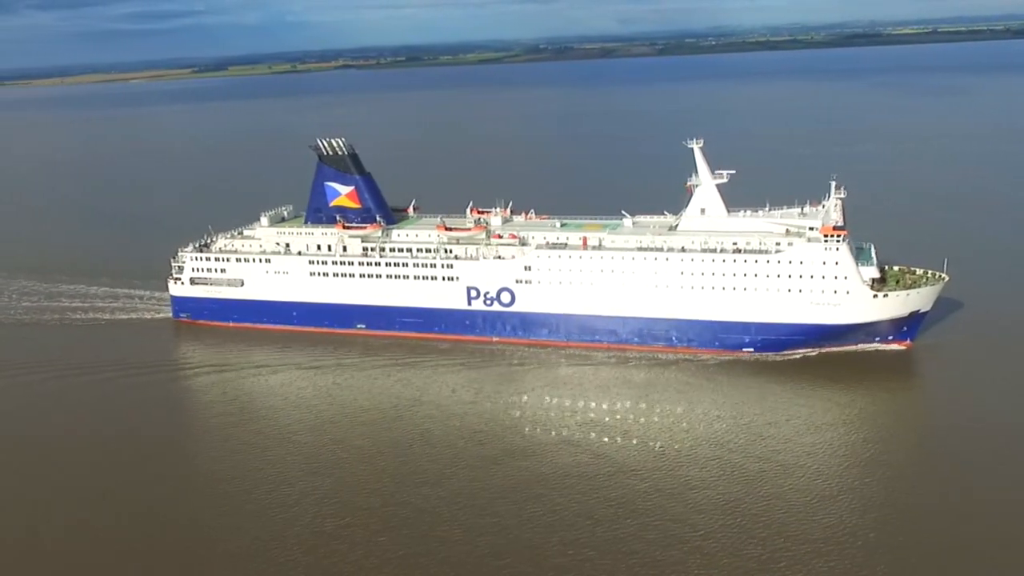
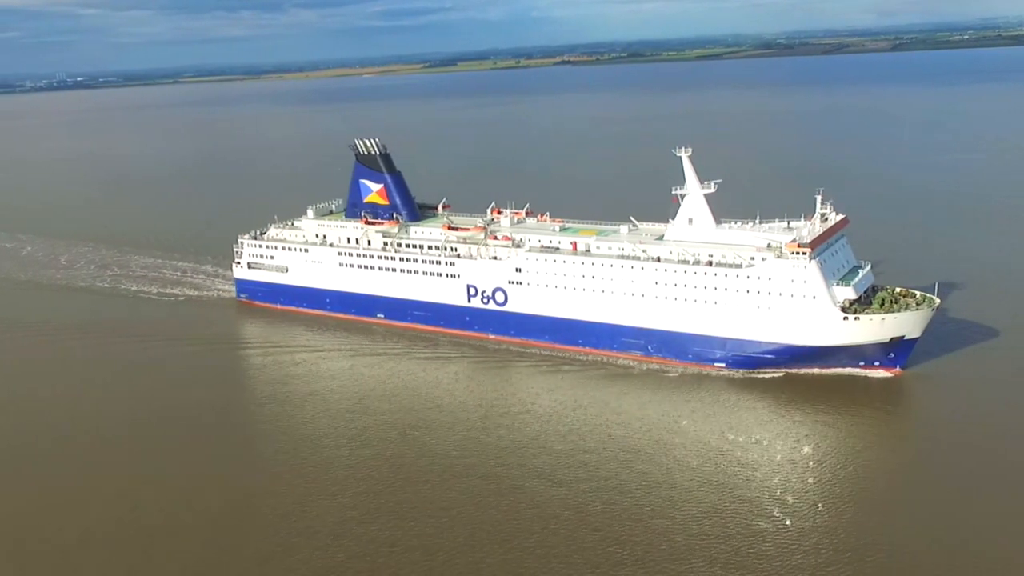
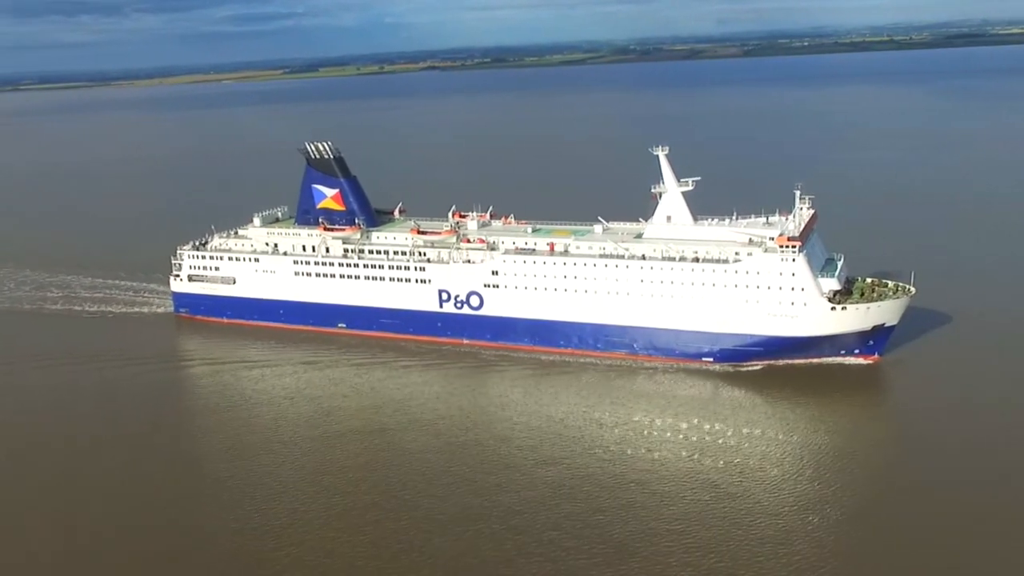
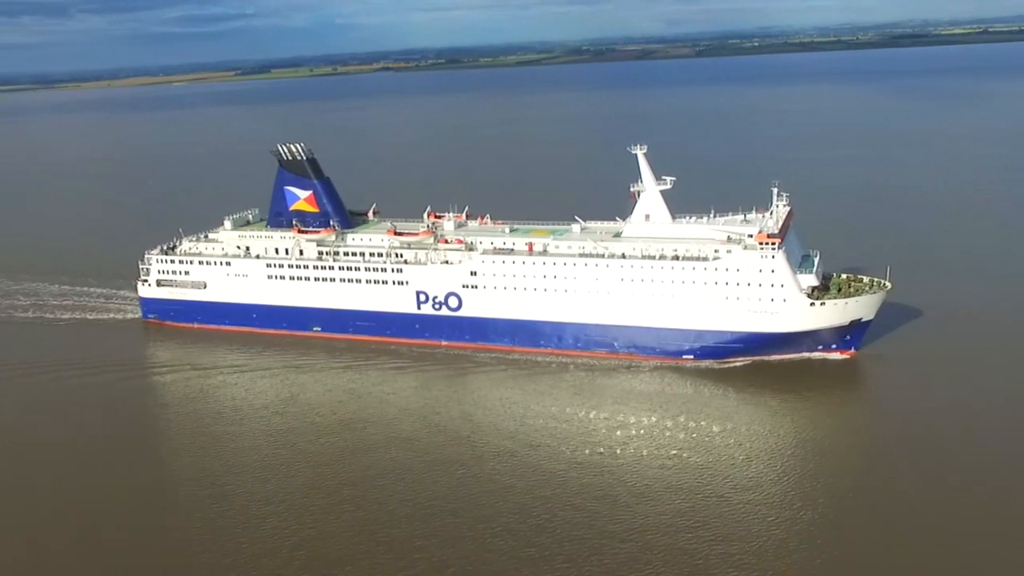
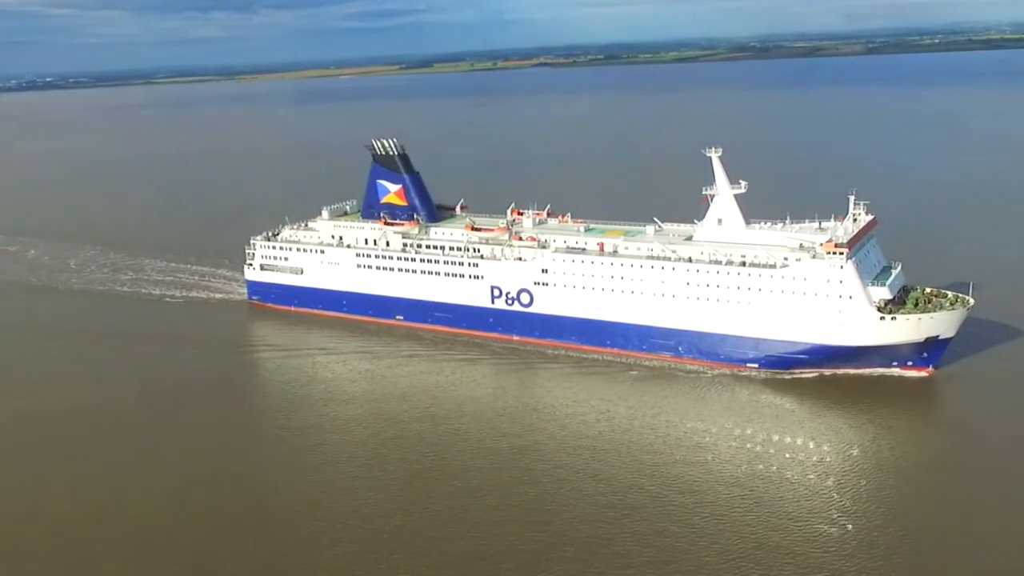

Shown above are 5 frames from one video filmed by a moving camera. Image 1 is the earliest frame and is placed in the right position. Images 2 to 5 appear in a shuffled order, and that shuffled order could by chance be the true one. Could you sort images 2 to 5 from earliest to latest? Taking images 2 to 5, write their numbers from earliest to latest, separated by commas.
4, 3, 5, 2
